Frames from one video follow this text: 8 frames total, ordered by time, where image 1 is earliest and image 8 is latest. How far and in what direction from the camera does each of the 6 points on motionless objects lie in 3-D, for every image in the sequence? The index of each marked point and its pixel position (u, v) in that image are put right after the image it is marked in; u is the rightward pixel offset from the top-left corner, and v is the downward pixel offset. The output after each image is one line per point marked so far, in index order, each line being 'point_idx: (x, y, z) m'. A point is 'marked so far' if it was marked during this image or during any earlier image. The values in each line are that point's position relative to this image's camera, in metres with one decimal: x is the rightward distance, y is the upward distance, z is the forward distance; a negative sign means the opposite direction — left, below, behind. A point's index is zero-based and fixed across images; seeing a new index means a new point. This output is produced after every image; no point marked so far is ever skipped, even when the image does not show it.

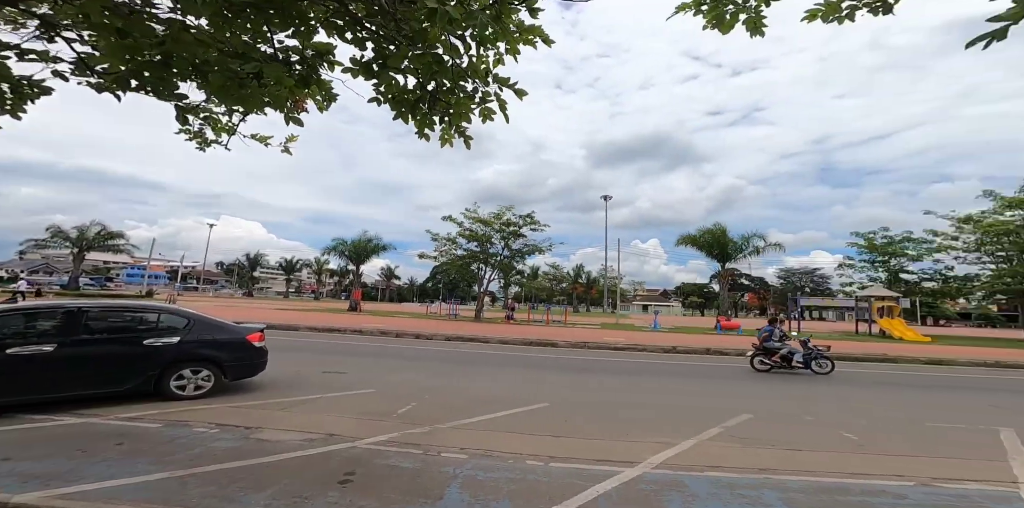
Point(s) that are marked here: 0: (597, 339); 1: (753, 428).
0: (+3.2, -3.3, +16.8) m
1: (+2.9, -2.2, +5.4) m
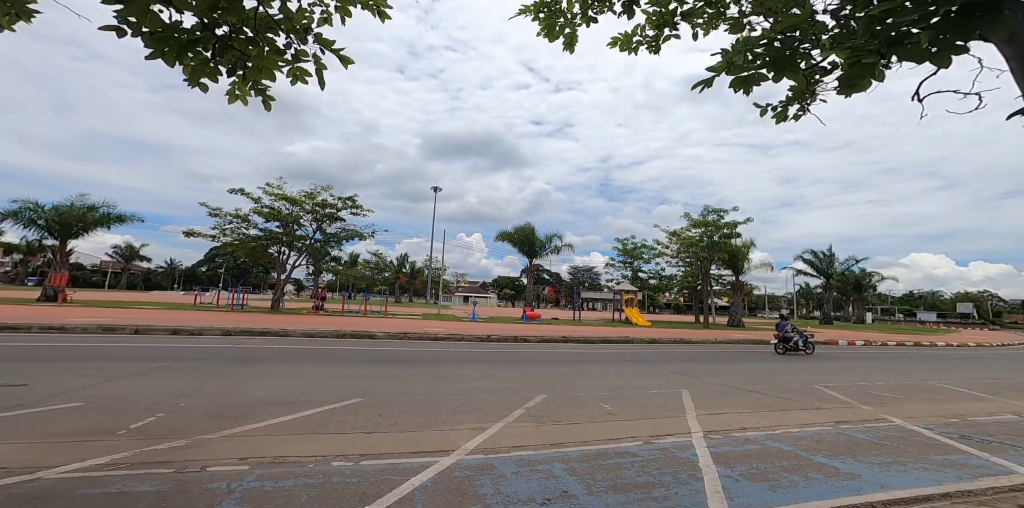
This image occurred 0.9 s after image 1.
0: (-3.8, -2.9, +16.6) m
1: (+0.5, -2.1, +6.0) m
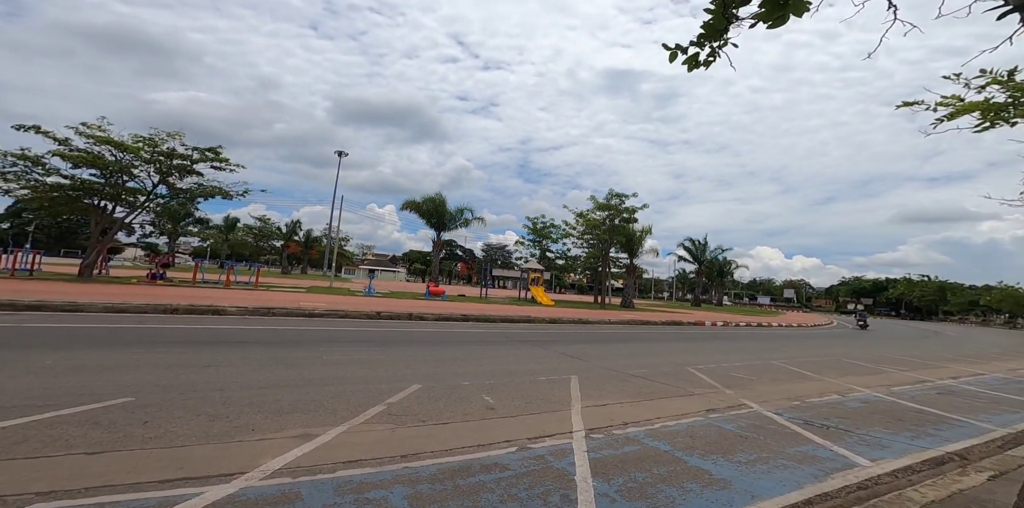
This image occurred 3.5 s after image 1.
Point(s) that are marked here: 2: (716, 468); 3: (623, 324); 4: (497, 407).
0: (-7.5, -1.7, +14.6) m
1: (-1.1, -1.7, +5.1) m
2: (+1.8, -1.8, +3.7) m
3: (+5.2, -3.1, +18.9) m
4: (-0.1, -1.8, +5.0) m
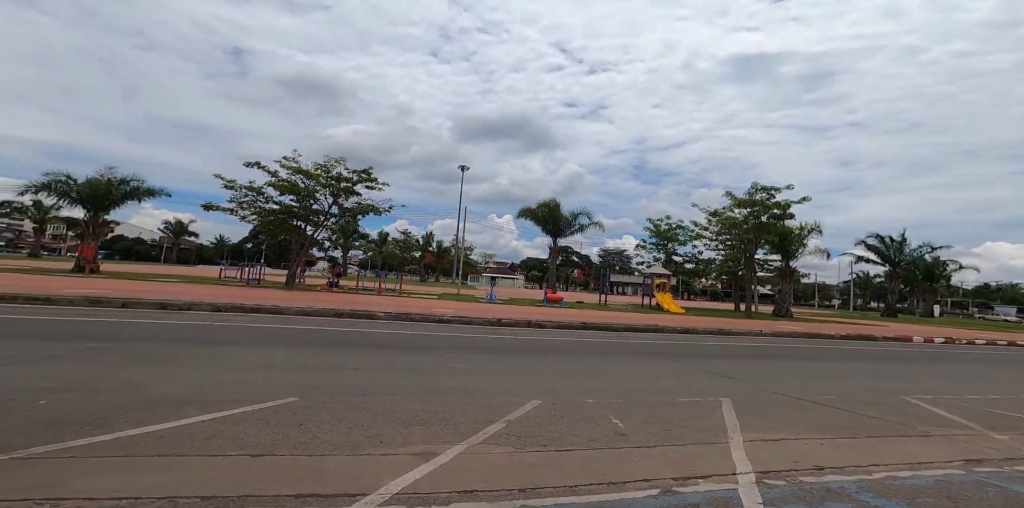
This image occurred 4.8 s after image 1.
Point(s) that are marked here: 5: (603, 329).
0: (-3.3, -2.0, +15.5) m
1: (+0.3, -1.7, +4.6) m
2: (+2.7, -1.7, +2.5) m
3: (+10.1, -3.1, +16.2) m
4: (+1.2, -1.8, +4.3) m
5: (+3.1, -2.6, +14.8) m
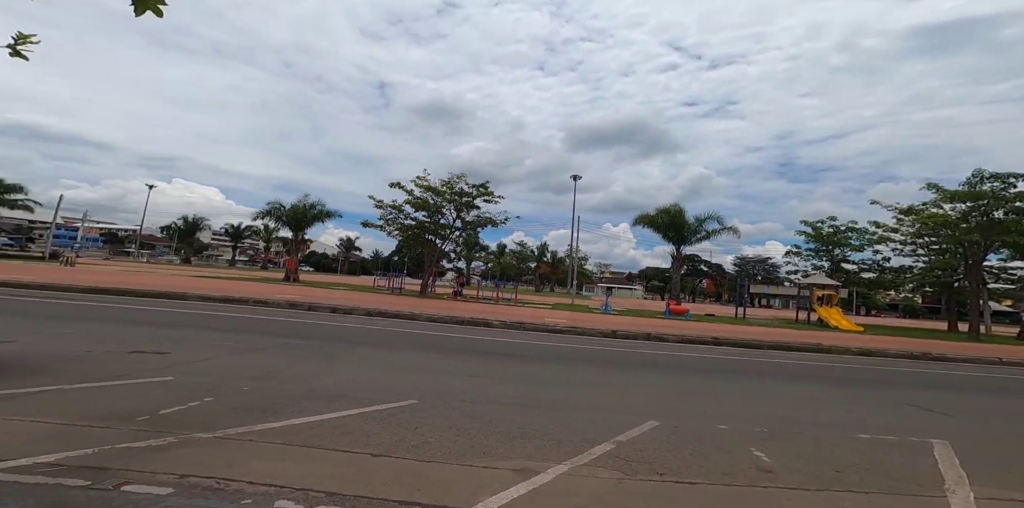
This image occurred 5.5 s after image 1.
0: (+0.8, -2.4, +15.5) m
1: (+1.3, -1.8, +4.1) m
2: (+3.1, -1.7, +1.4) m
3: (+13.9, -3.2, +12.7) m
4: (+2.2, -1.8, +3.5) m
5: (+6.8, -2.8, +13.2) m
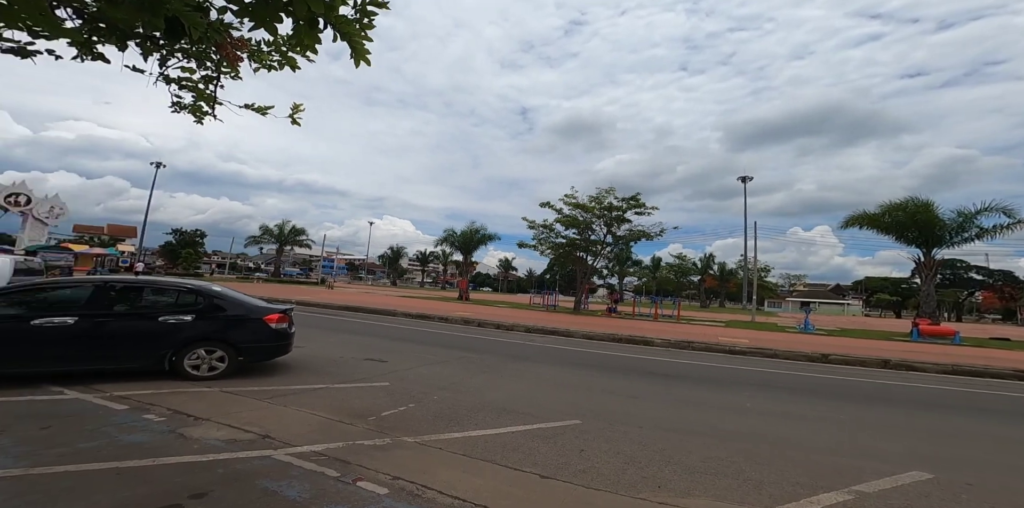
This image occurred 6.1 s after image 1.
0: (+6.3, -2.8, +14.1) m
1: (+2.9, -1.8, +3.2) m
2: (+3.6, -1.6, +0.1) m
3: (+17.7, -2.9, +7.0) m
4: (+3.5, -1.8, +2.4) m
5: (+11.1, -2.9, +9.9) m
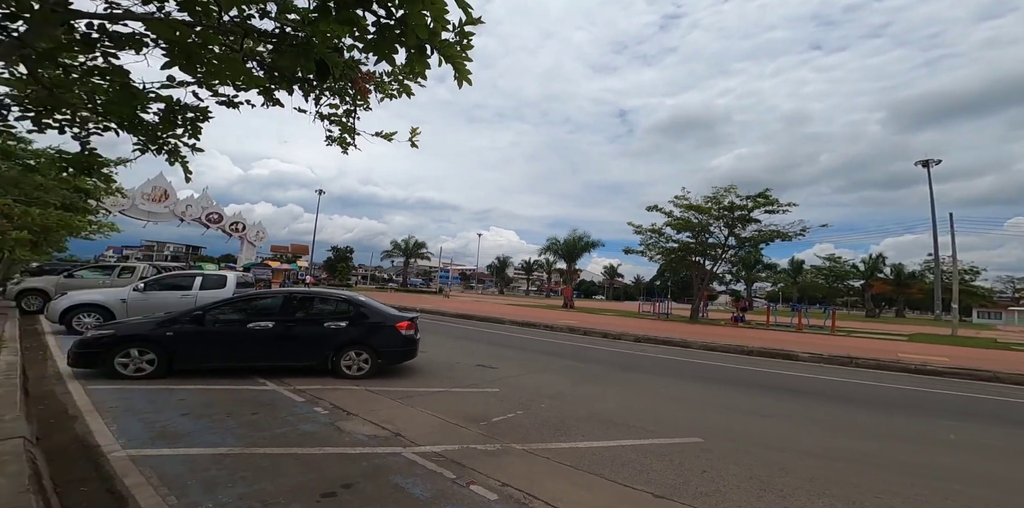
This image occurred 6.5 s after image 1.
0: (+9.4, -2.8, +11.9) m
1: (+3.4, -1.8, +2.2) m
2: (+3.4, -1.5, -1.1) m
3: (+18.7, -2.5, +2.2) m
4: (+3.8, -1.8, +1.2) m
5: (+13.0, -2.7, +6.6) m
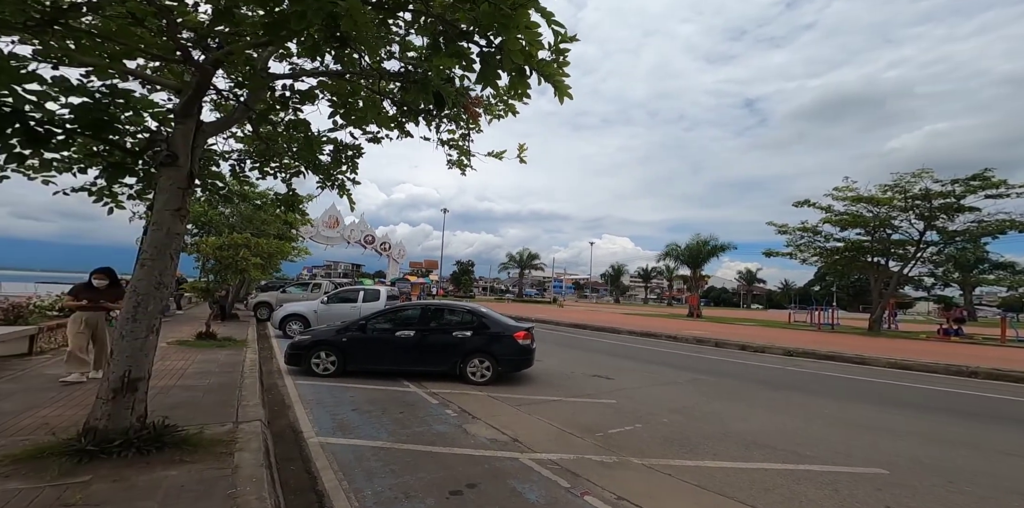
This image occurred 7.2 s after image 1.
0: (+11.6, -2.6, +9.7) m
1: (+3.3, -1.7, +1.8) m
2: (+2.5, -1.4, -1.3) m
3: (+18.2, -1.8, -2.0) m
4: (+3.5, -1.6, +0.8) m
5: (+13.8, -2.3, +3.7) m
